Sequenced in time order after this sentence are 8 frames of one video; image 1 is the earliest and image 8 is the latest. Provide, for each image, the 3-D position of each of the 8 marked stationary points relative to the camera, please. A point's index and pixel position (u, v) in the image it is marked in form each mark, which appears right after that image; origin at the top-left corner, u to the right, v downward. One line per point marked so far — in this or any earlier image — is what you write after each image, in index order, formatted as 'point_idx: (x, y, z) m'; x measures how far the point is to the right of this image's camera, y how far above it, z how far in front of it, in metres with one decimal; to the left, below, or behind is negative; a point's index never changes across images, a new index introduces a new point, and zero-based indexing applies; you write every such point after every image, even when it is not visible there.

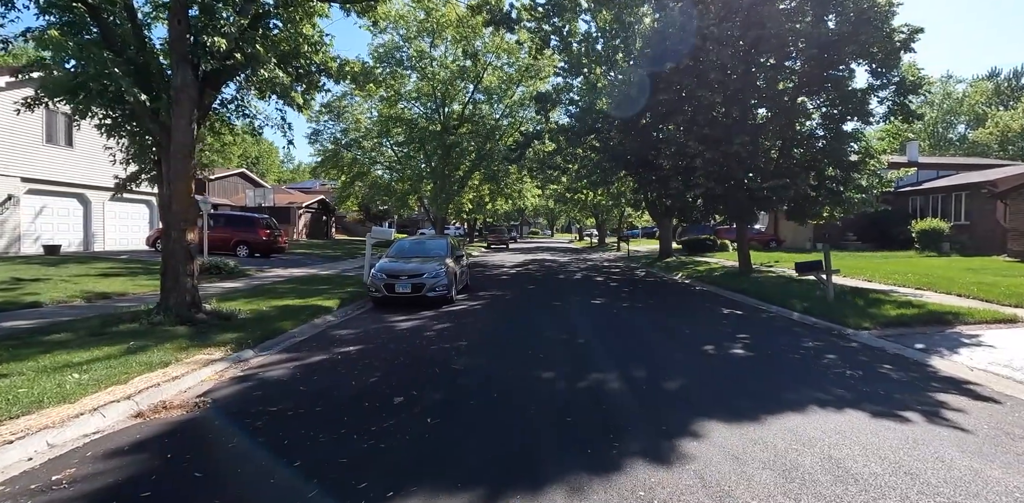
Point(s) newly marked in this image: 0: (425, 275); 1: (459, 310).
0: (-2.0, -0.5, +11.7) m
1: (-1.2, -1.3, +11.4) m
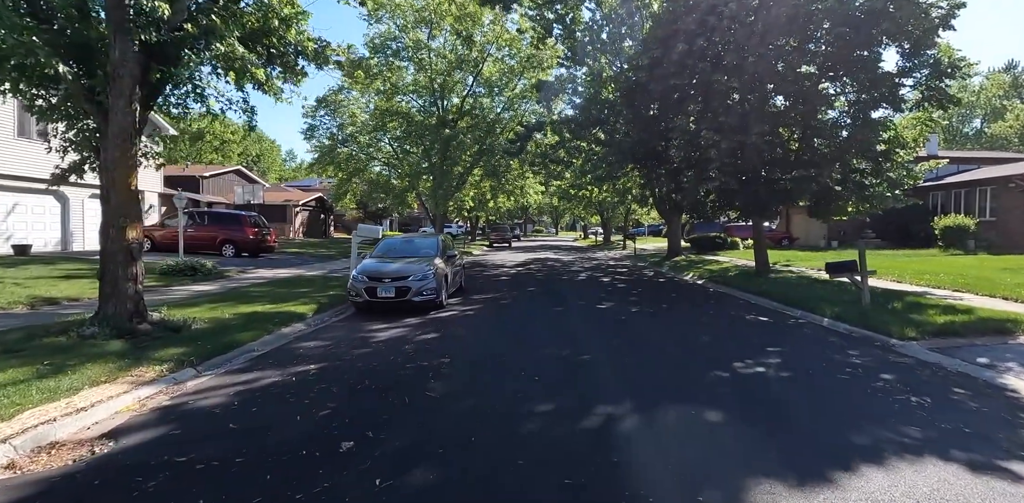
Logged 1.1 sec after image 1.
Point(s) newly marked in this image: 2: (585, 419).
0: (-2.1, -0.5, +10.5) m
1: (-1.3, -1.3, +10.2) m
2: (+0.7, -1.5, +4.6) m
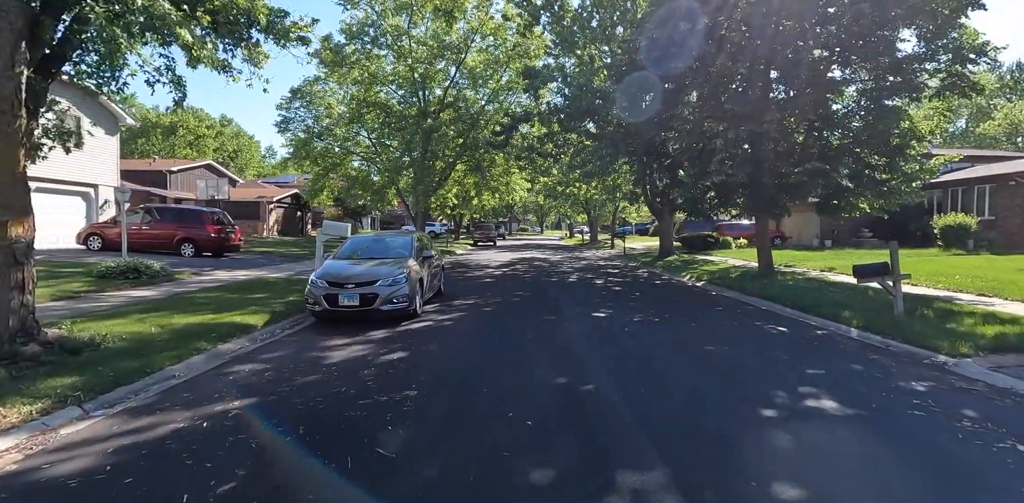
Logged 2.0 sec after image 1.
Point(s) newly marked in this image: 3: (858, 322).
0: (-2.3, -0.5, +9.0) m
1: (-1.5, -1.3, +8.7) m
2: (+0.6, -1.5, +3.2) m
3: (+6.4, -1.3, +9.5) m
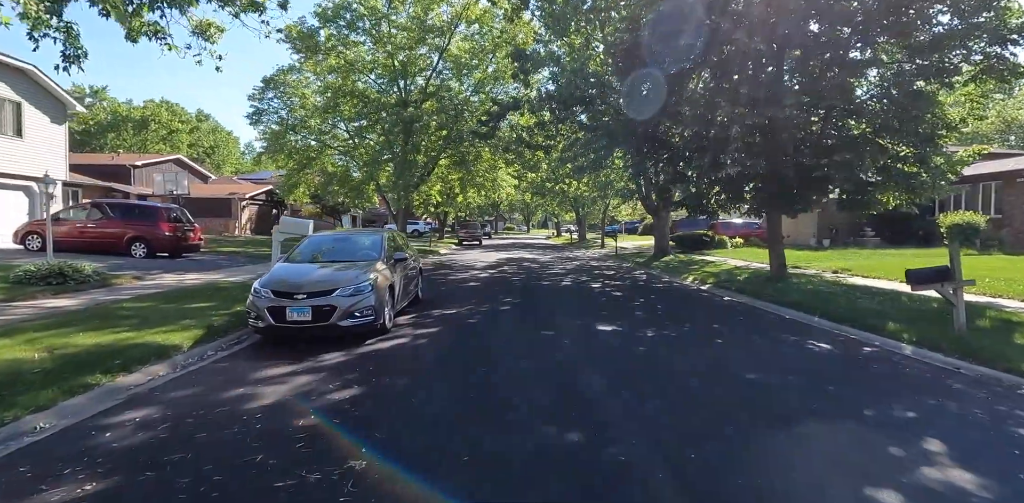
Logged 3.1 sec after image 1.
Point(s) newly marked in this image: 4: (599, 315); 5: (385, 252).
0: (-2.5, -0.6, +7.3) m
1: (-1.7, -1.3, +7.0) m
2: (+0.6, -1.6, +1.6) m
3: (+6.2, -1.3, +8.0) m
4: (+1.6, -1.2, +9.5) m
5: (-2.3, 0.0, +9.3) m
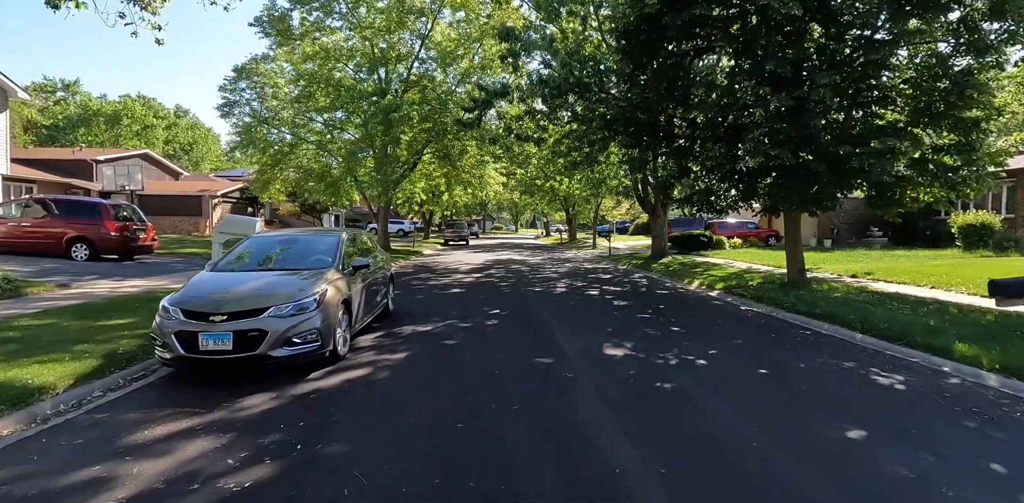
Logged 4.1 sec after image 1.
0: (-2.6, -0.7, +5.5) m
1: (-1.8, -1.4, +5.3) m
2: (+0.6, -1.6, -0.1) m
3: (+6.0, -1.4, +6.5) m
4: (+1.4, -1.3, +7.9) m
5: (-2.5, -0.1, +7.5) m
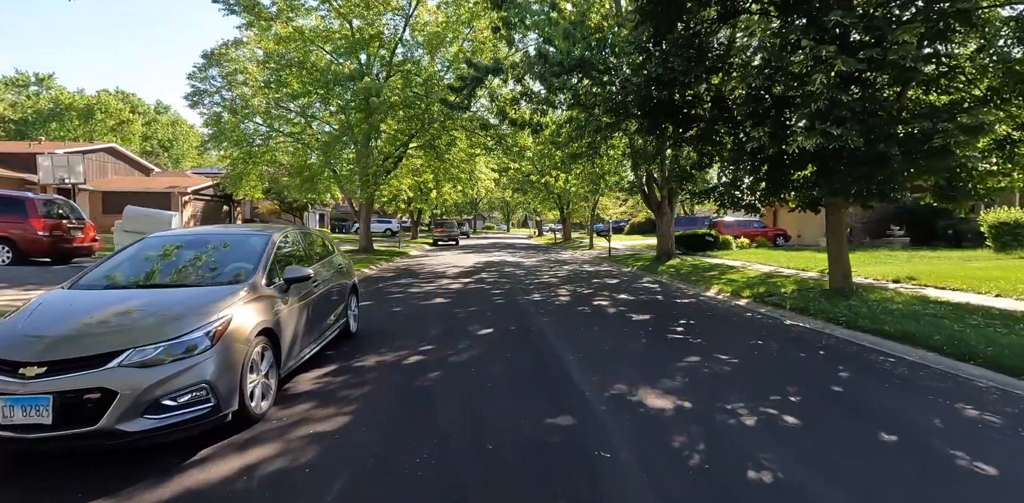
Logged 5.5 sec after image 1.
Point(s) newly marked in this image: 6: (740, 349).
0: (-2.6, -0.7, +3.4) m
1: (-1.8, -1.5, +3.2) m
2: (+0.7, -1.7, -2.1) m
3: (+6.0, -1.4, +4.6) m
4: (+1.4, -1.3, +5.9) m
5: (-2.5, -0.1, +5.4) m
6: (+3.1, -1.3, +7.0) m
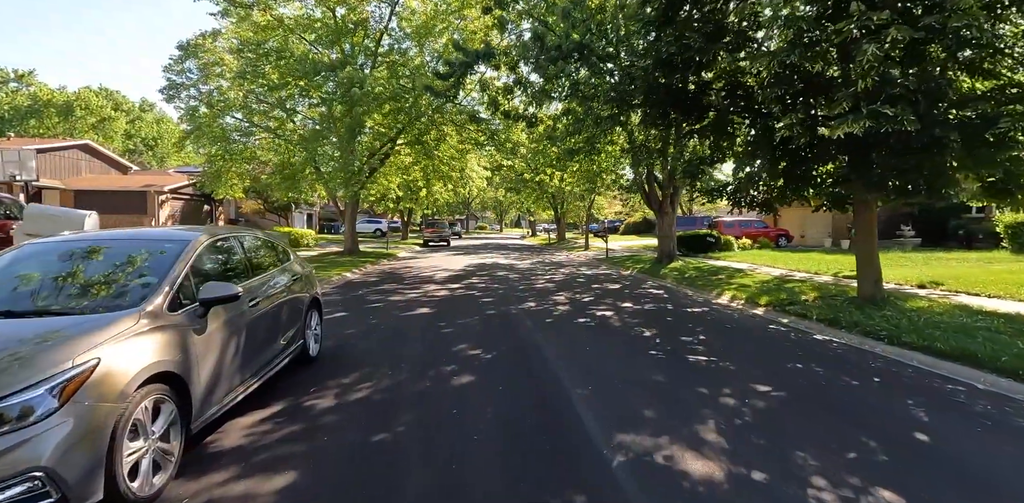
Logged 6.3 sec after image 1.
0: (-2.6, -0.8, +2.2) m
1: (-1.8, -1.6, +2.0) m
2: (+0.7, -1.8, -3.3) m
3: (+6.0, -1.5, +3.4) m
4: (+1.3, -1.4, +4.7) m
5: (-2.6, -0.2, +4.2) m
6: (+3.0, -1.4, +5.8) m
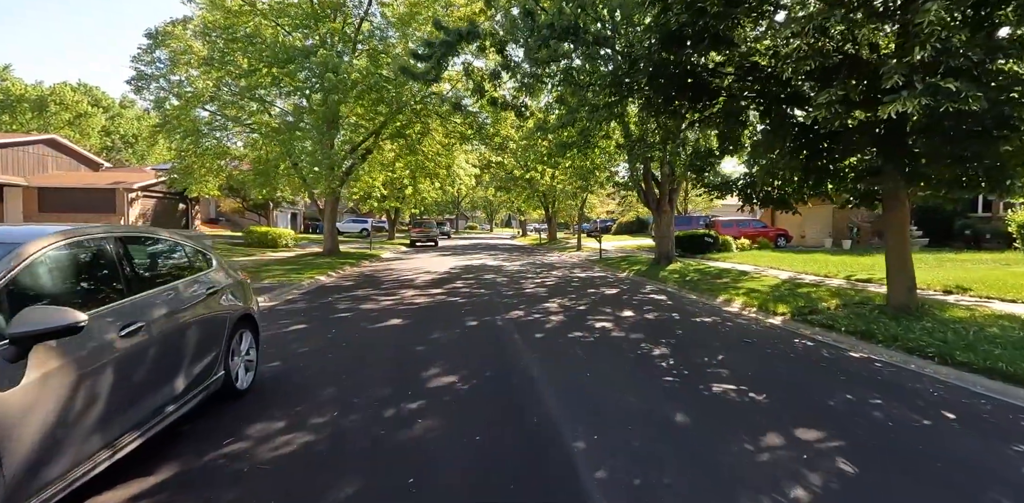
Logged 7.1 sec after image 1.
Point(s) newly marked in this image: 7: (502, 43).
0: (-2.7, -0.8, +0.9) m
1: (-1.9, -1.6, +0.7) m
2: (+0.7, -1.8, -4.5) m
3: (+5.9, -1.6, +2.3) m
4: (+1.2, -1.4, +3.5) m
5: (-2.7, -0.3, +2.9) m
6: (+2.8, -1.4, +4.6) m
7: (-0.3, +5.0, +12.4) m
